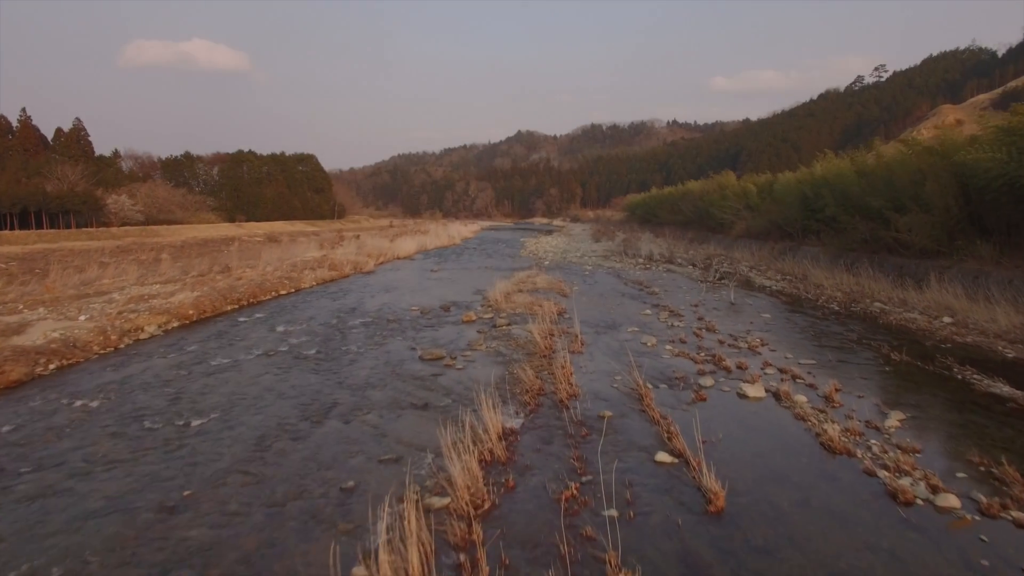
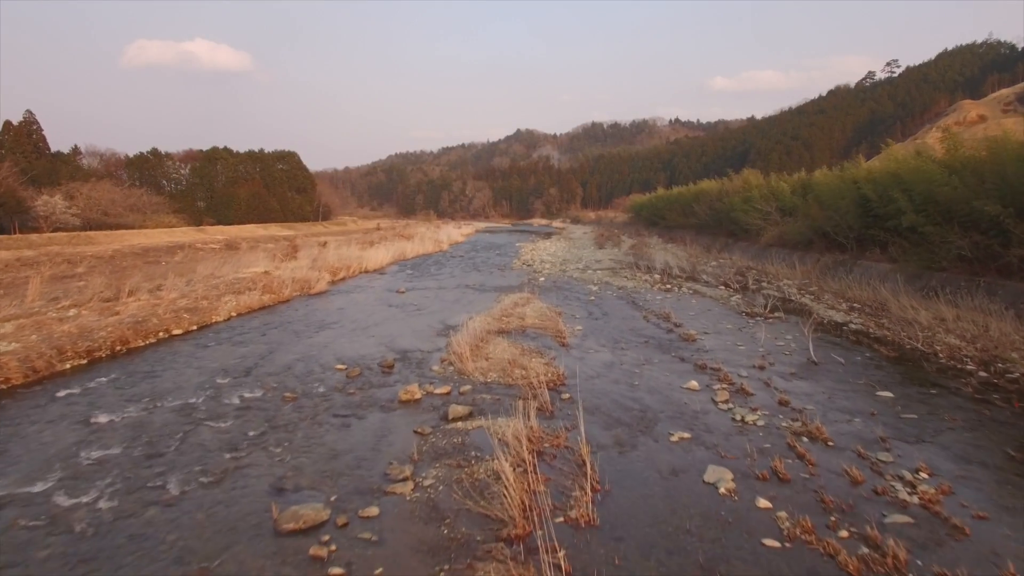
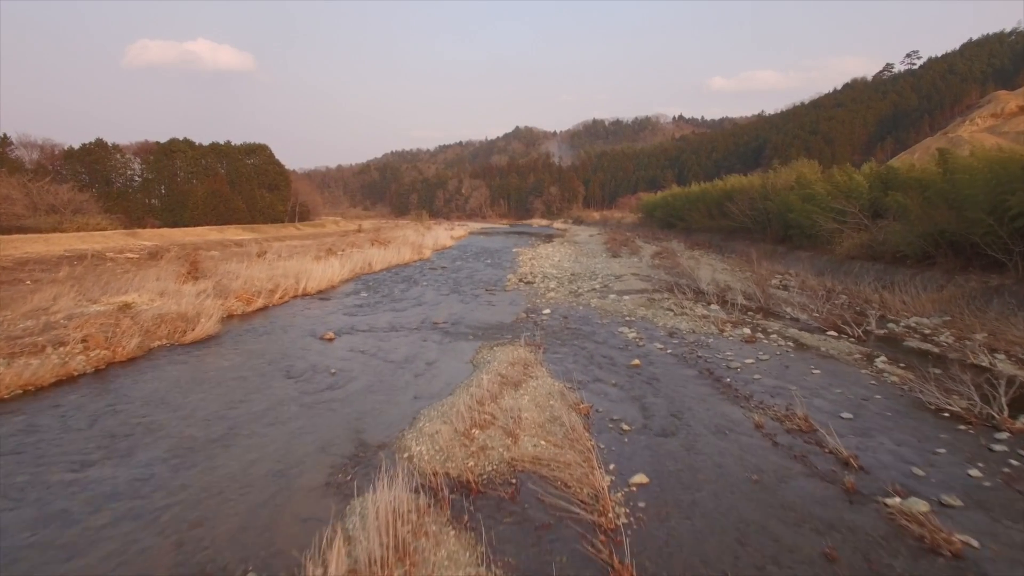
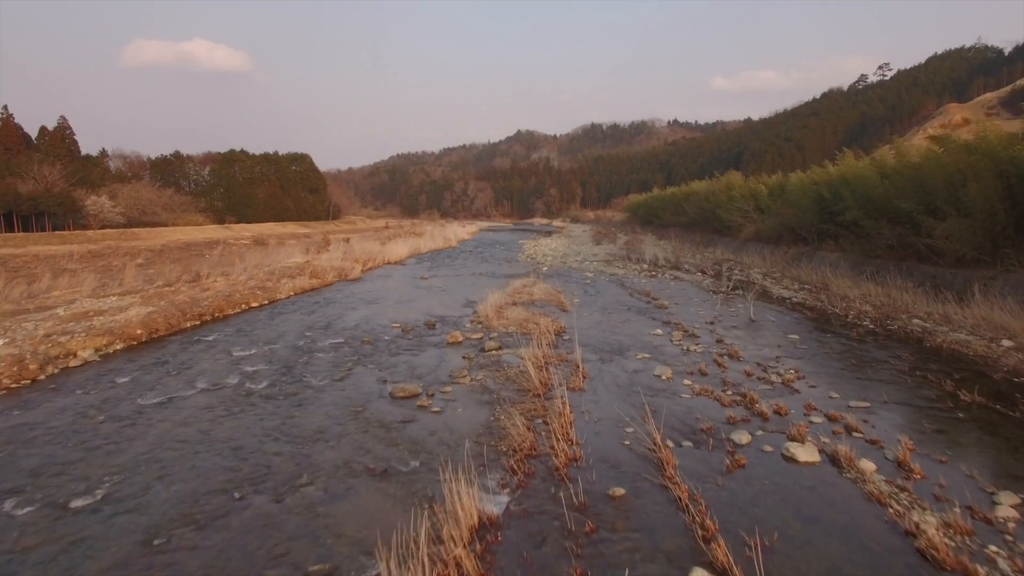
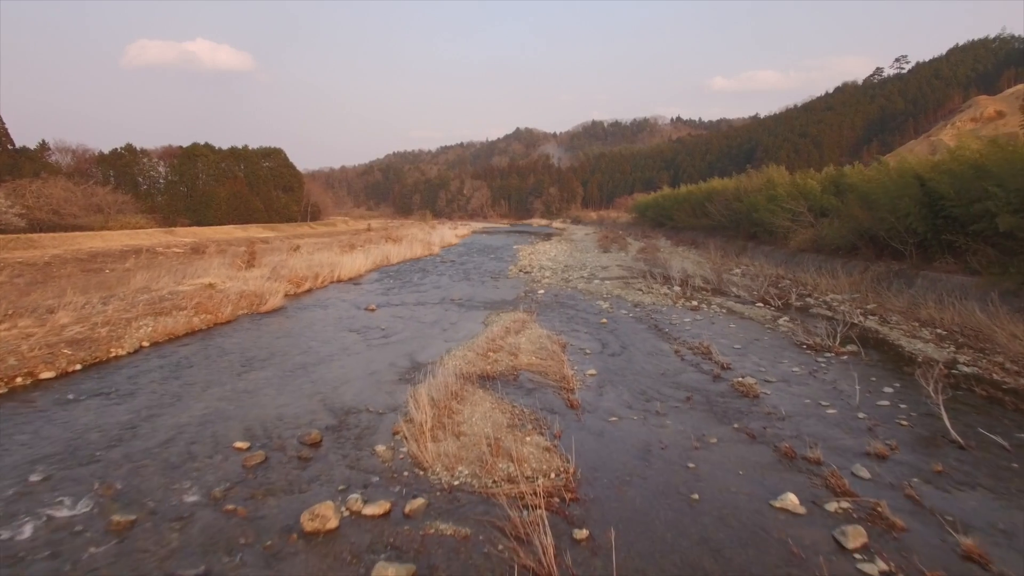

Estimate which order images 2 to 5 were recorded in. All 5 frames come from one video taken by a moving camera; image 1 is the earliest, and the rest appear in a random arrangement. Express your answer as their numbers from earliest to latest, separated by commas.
4, 2, 5, 3
